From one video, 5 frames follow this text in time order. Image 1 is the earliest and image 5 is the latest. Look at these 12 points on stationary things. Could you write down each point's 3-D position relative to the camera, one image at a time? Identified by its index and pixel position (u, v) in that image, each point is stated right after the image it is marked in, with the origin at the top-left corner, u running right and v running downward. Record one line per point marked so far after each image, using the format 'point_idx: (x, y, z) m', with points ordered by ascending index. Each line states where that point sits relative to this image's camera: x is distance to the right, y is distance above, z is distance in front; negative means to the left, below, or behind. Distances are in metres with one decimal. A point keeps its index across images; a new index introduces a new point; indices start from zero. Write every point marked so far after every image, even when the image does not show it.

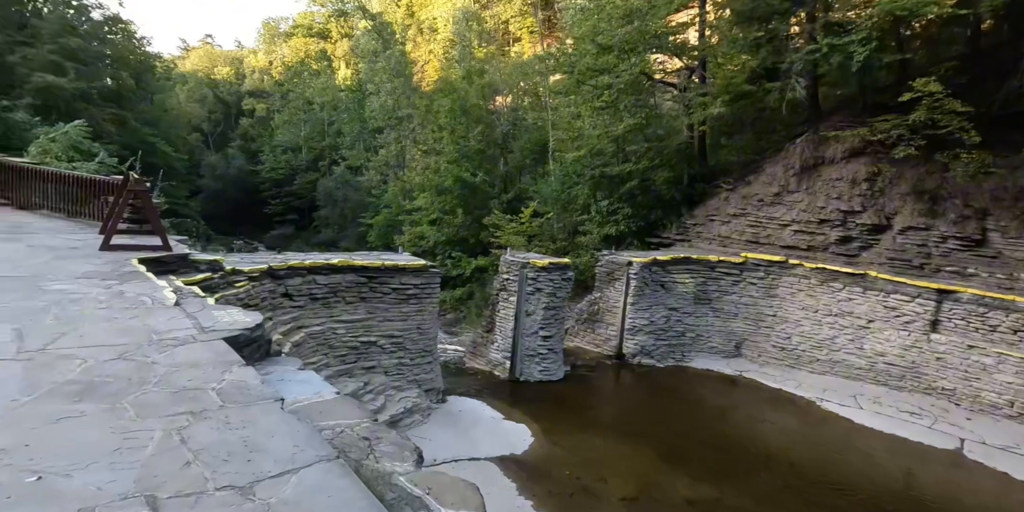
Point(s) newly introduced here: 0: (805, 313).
0: (+6.6, -1.3, +13.7) m
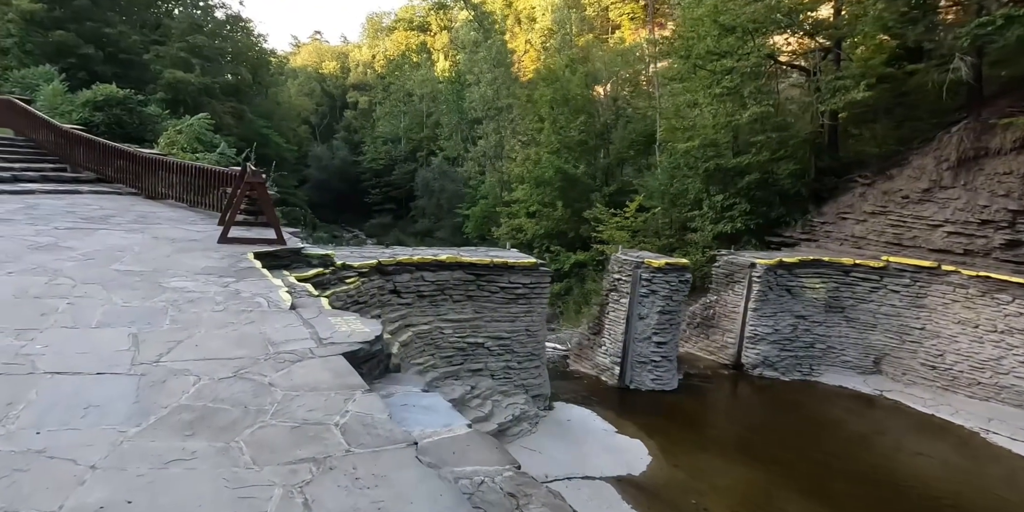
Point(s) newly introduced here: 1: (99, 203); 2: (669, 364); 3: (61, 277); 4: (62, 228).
0: (+8.8, -1.4, +11.9) m
1: (-6.1, +0.8, +8.9) m
2: (+2.9, -2.0, +11.0) m
3: (-3.5, -0.2, +4.6) m
4: (-5.0, +0.3, +6.7) m
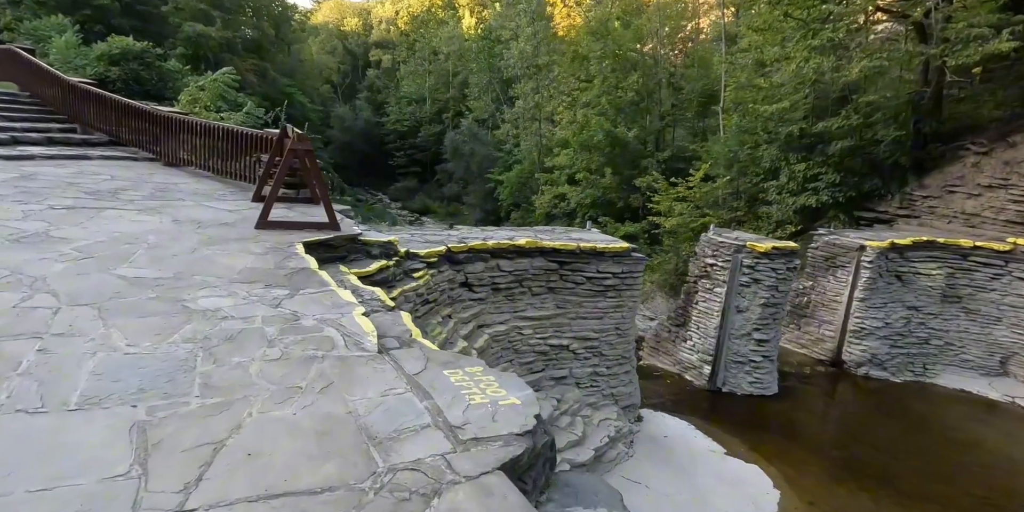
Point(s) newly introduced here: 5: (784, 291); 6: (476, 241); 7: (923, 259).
0: (+10.0, -1.1, +10.1) m
1: (-4.9, +1.0, +7.4) m
2: (+4.0, -1.7, +9.4) m
3: (-2.5, -0.2, +3.2) m
4: (-4.0, +0.4, +5.3) m
5: (+4.2, -0.5, +9.2) m
6: (-0.4, +0.2, +6.9) m
7: (+7.6, 0.0, +11.1) m
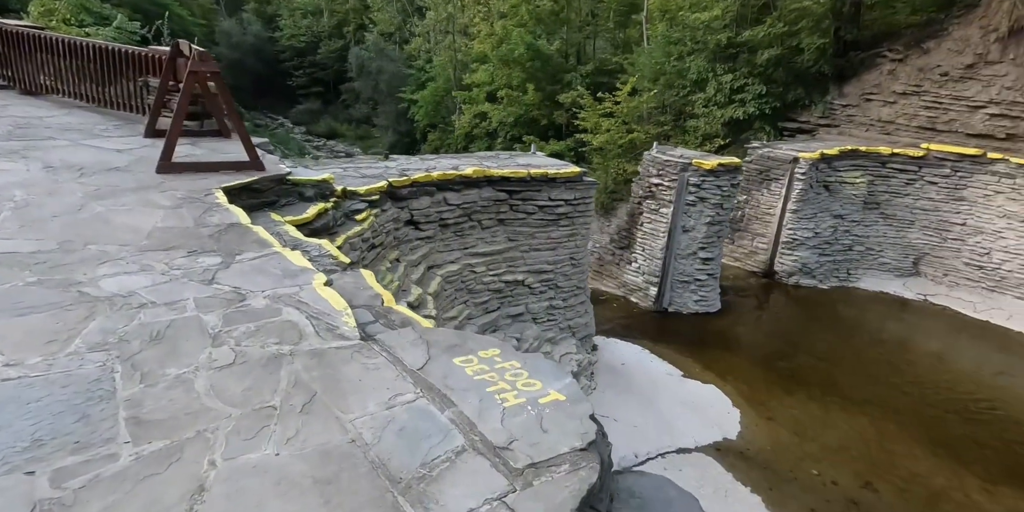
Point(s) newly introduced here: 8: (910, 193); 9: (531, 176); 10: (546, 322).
0: (+8.9, +0.6, +10.9) m
1: (-5.5, +1.5, +5.9) m
2: (+3.2, -0.4, +9.5) m
3: (-2.4, -0.1, +2.2) m
4: (-4.3, +0.7, +4.0) m
5: (+3.3, +0.7, +9.1) m
6: (-0.9, +0.8, +6.2) m
7: (+6.3, +1.7, +11.4) m
8: (+7.6, +1.2, +11.6) m
9: (+0.2, +0.9, +6.8) m
10: (+0.4, -0.8, +7.3) m
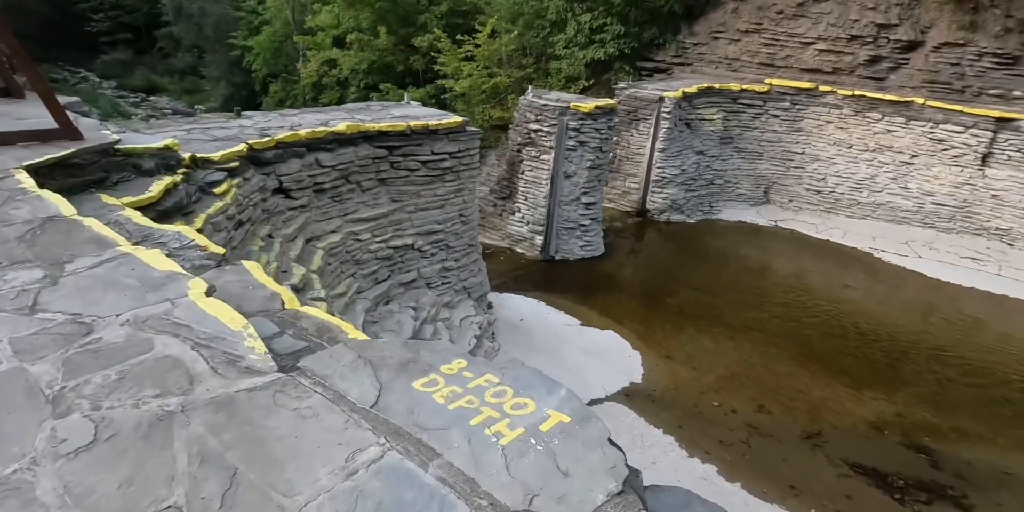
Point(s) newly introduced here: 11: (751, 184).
0: (+6.5, +2.1, +12.1) m
1: (-6.5, +1.3, +4.0) m
2: (+1.3, +0.5, +9.5) m
3: (-2.5, -0.3, +1.2) m
4: (-4.7, +0.4, +2.5) m
5: (+1.4, +1.6, +9.1) m
6: (-2.0, +1.1, +5.3) m
7: (+3.8, +3.0, +11.9) m
8: (+5.0, +2.7, +12.4) m
9: (-1.0, +1.3, +6.2) m
10: (-0.8, -0.3, +6.8) m
11: (+5.1, +1.5, +12.8) m
